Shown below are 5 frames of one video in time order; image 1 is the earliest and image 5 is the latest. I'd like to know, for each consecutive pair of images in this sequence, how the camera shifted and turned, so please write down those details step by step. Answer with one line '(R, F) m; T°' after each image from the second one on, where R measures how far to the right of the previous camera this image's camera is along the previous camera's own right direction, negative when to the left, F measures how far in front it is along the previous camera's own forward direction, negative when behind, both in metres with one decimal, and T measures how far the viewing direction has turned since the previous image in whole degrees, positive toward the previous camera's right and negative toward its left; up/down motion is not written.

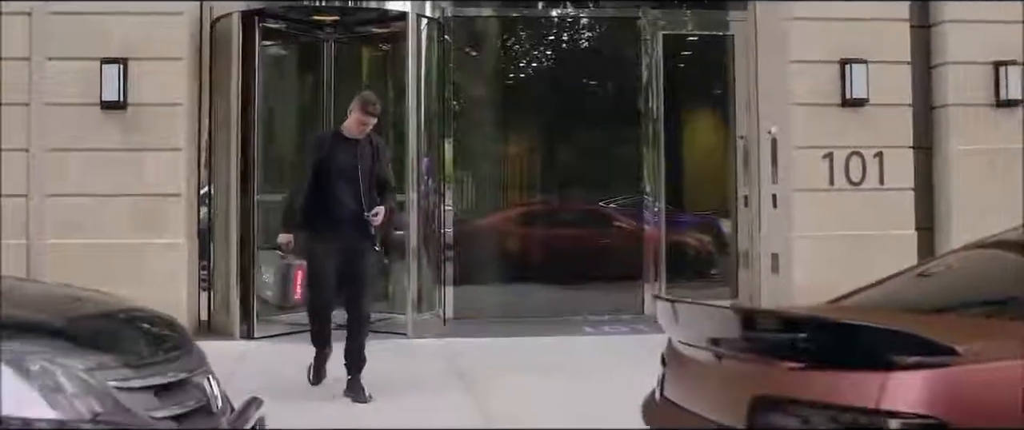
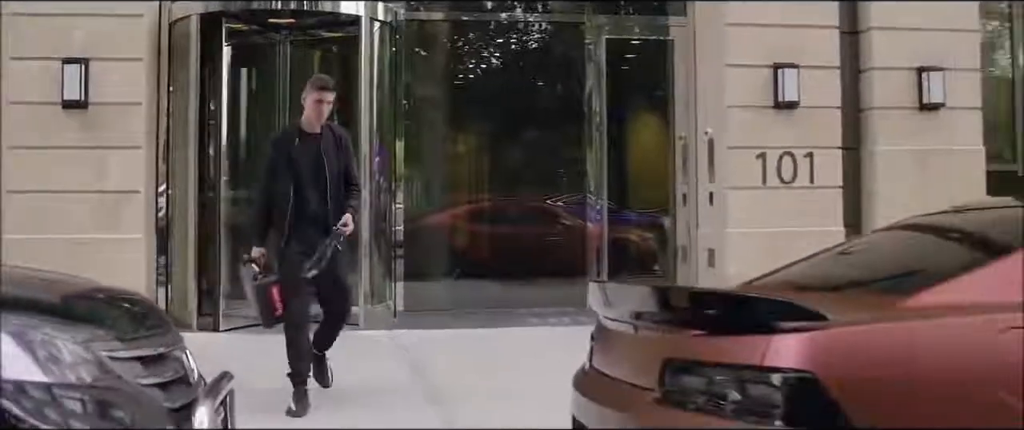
(0.0, -0.3) m; +2°
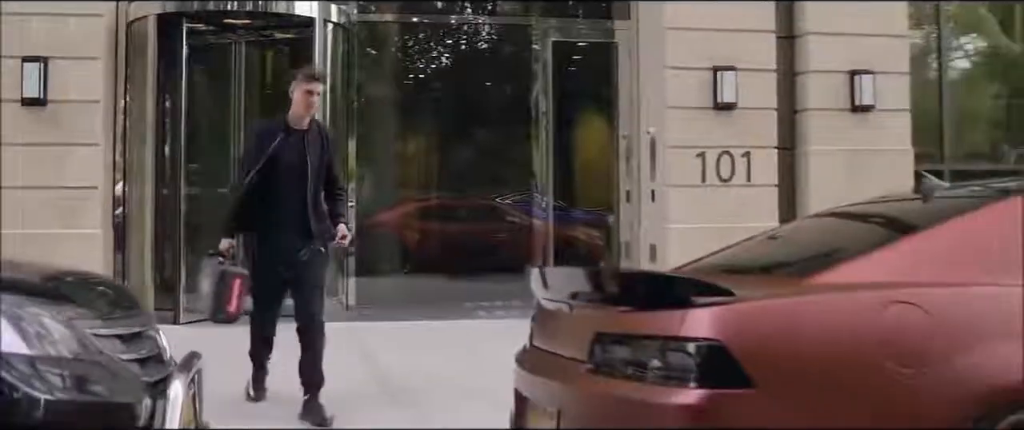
(0.0, -0.3) m; +2°
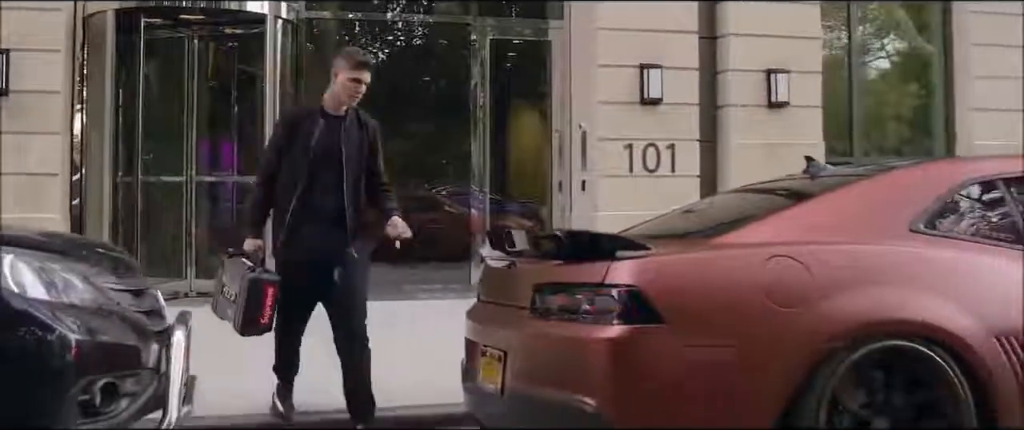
(-0.1, -0.5) m; +3°
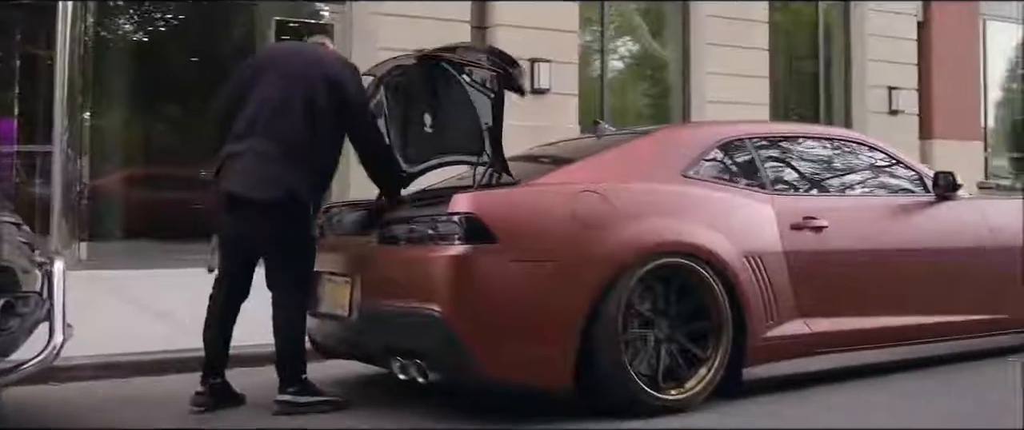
(-0.3, -0.6) m; +12°
